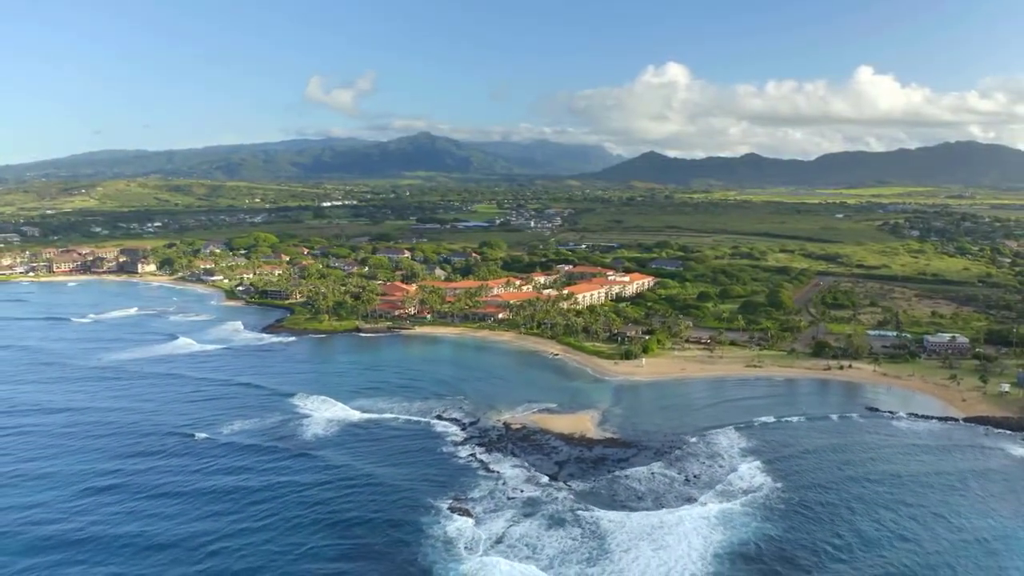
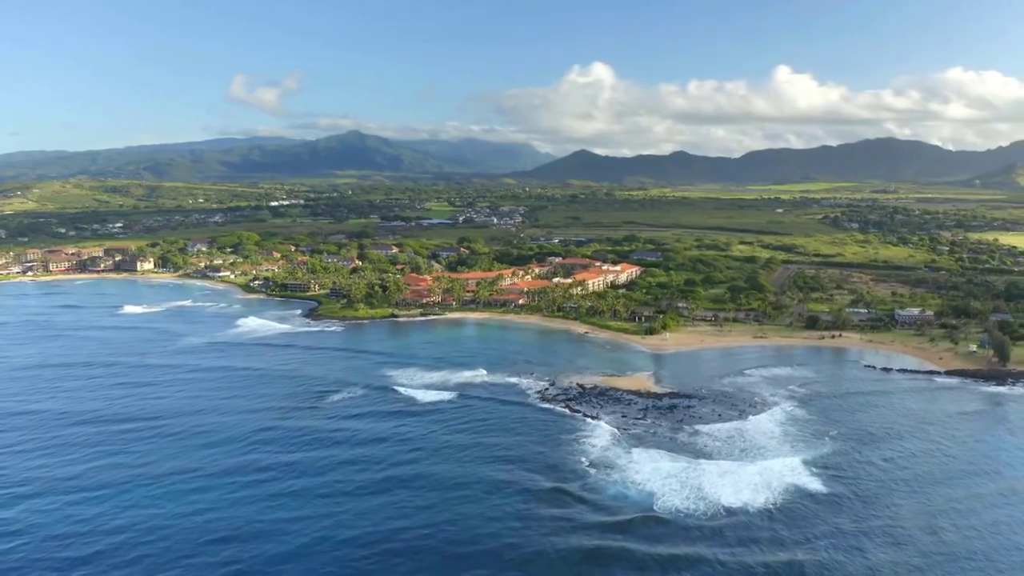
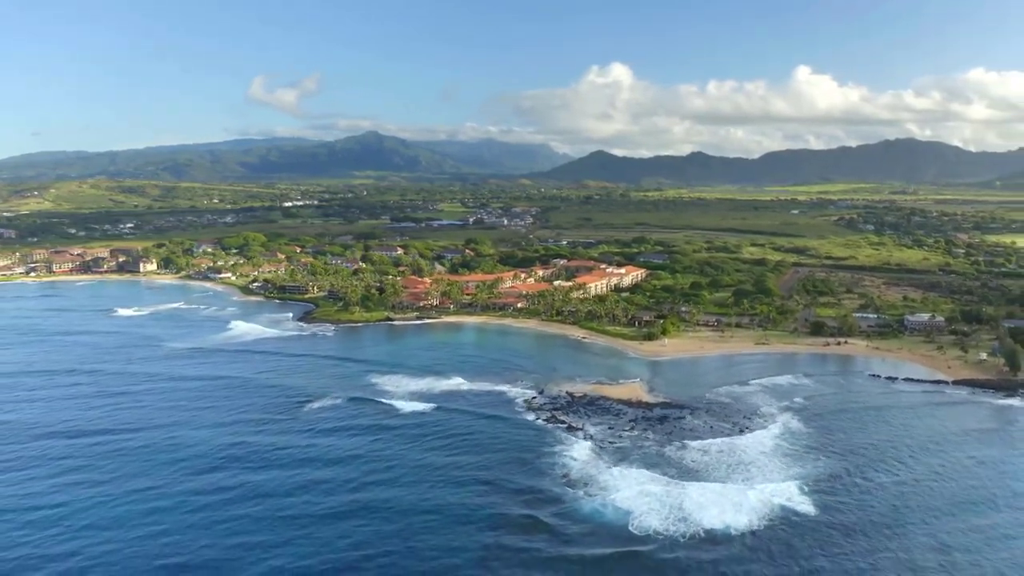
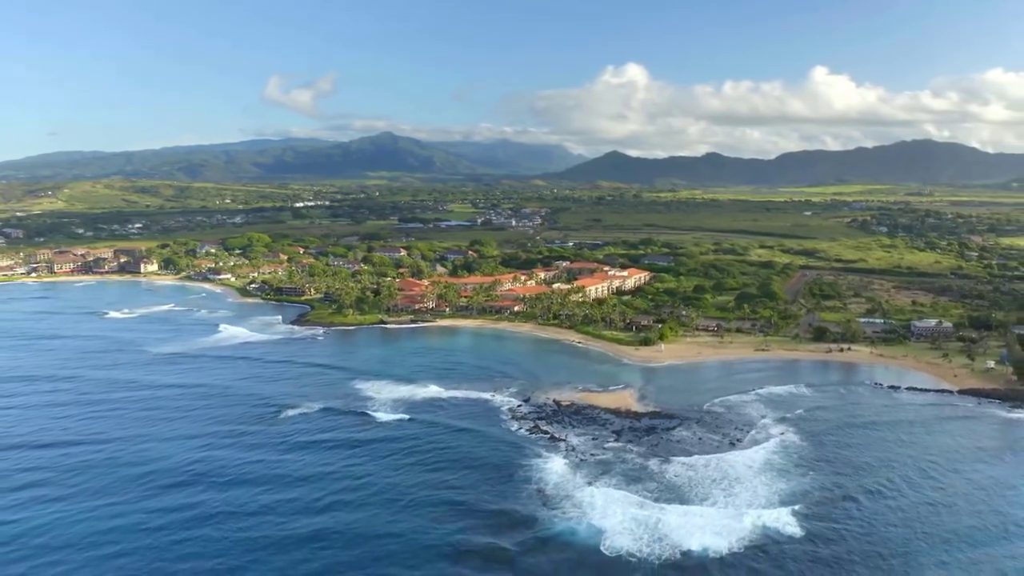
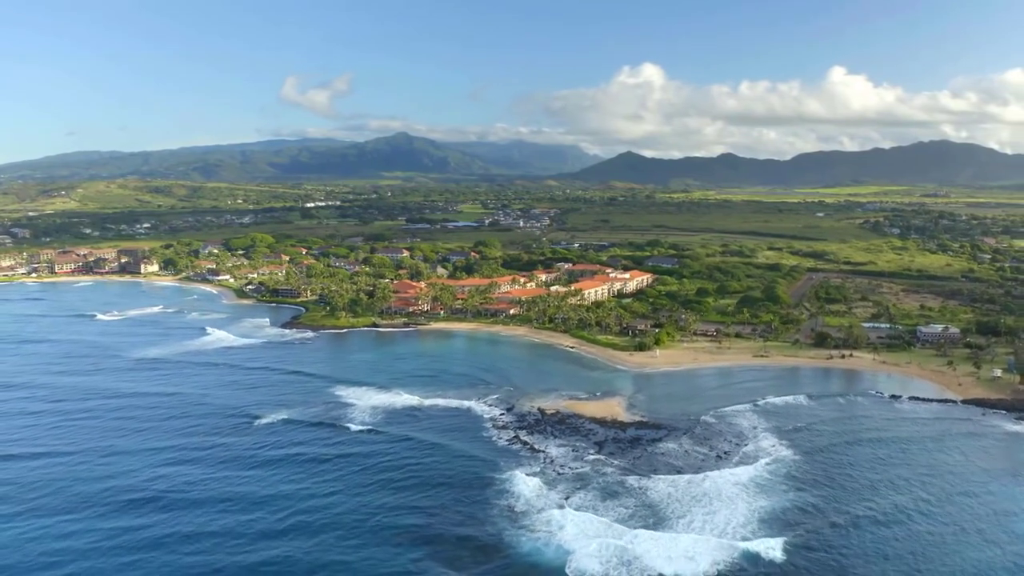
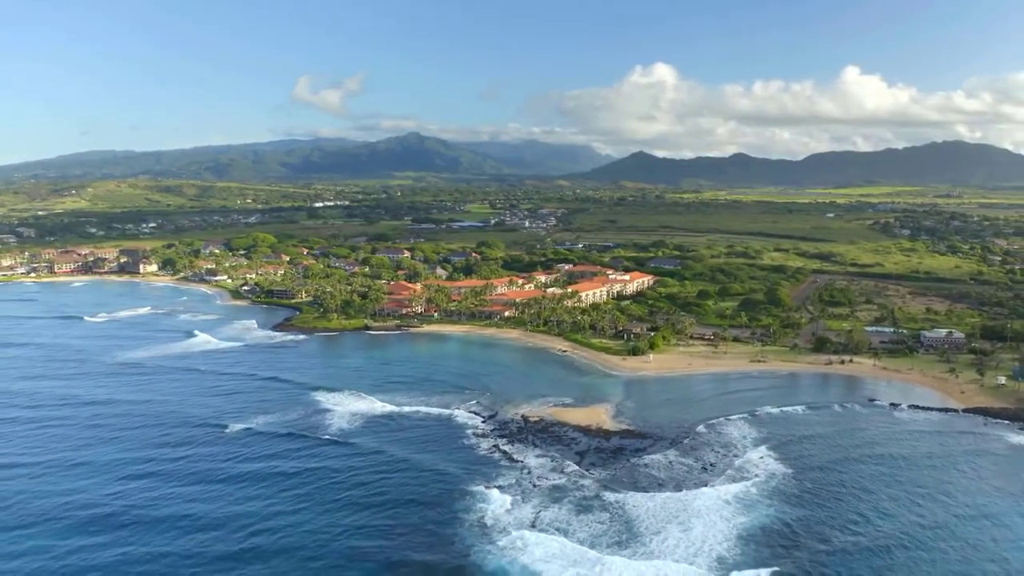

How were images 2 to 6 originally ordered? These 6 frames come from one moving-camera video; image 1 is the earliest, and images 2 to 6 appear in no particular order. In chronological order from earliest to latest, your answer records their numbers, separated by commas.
6, 5, 4, 3, 2
